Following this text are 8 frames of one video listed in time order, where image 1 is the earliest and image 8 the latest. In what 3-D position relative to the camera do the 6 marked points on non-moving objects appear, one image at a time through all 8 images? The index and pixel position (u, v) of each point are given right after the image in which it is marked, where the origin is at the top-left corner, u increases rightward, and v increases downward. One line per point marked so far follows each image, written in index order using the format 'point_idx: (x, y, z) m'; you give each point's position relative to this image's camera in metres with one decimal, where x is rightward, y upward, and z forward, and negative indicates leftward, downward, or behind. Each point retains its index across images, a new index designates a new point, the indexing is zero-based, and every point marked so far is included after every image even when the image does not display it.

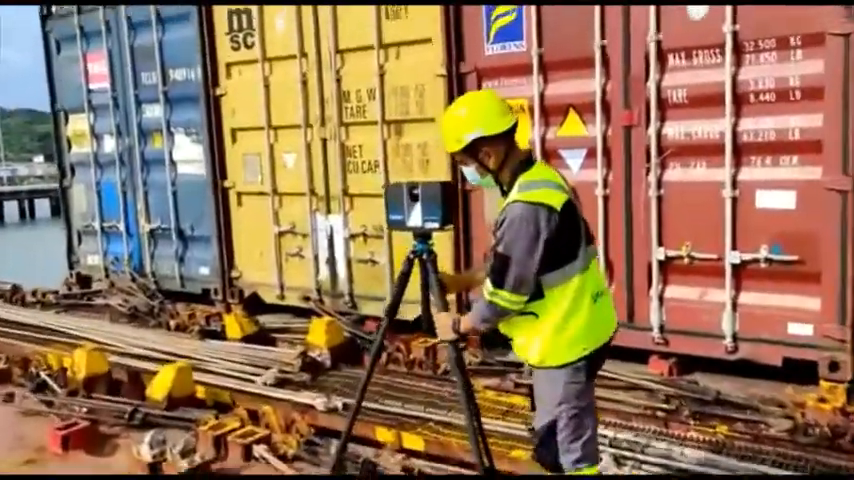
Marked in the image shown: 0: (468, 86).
0: (+0.3, +1.1, +6.0) m
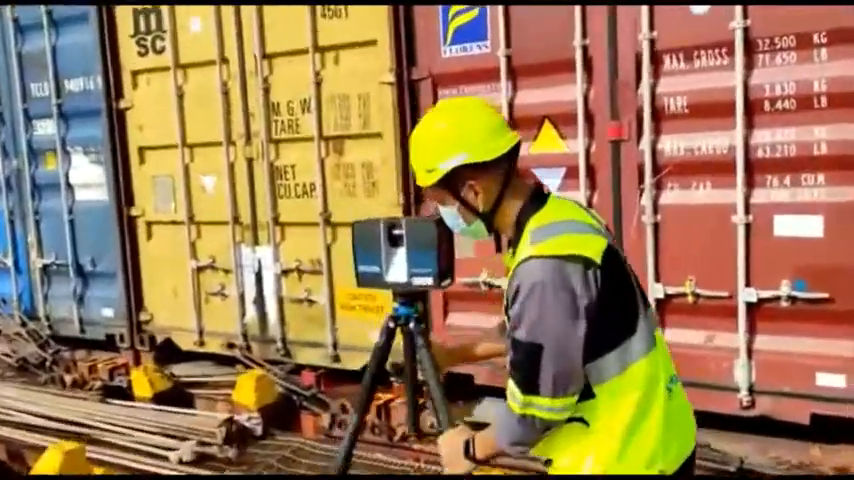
0: (0.0, +0.9, +5.0) m
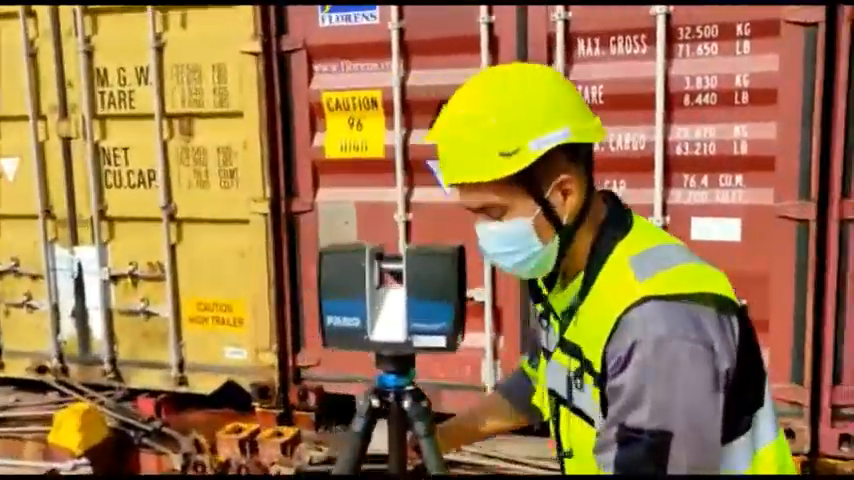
0: (-0.7, +0.9, +4.3) m
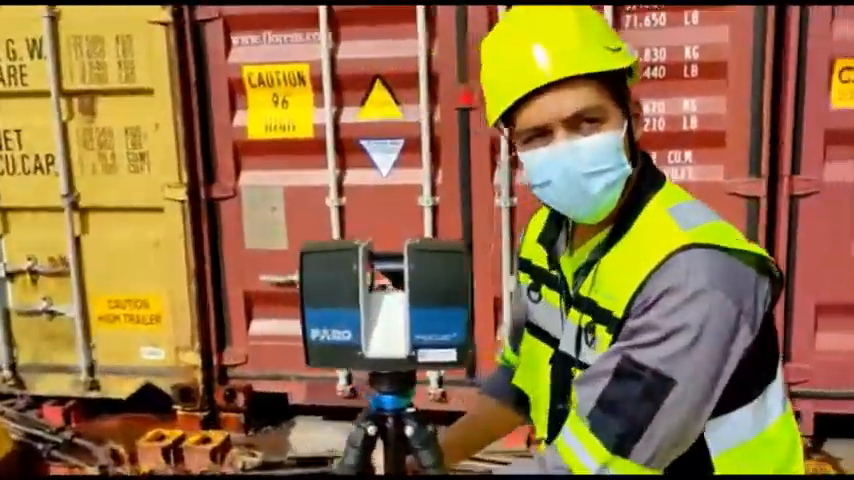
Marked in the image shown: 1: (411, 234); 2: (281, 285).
0: (-1.0, +0.9, +3.9) m
1: (-0.1, 0.0, +3.8) m
2: (-0.7, -0.2, +4.0) m
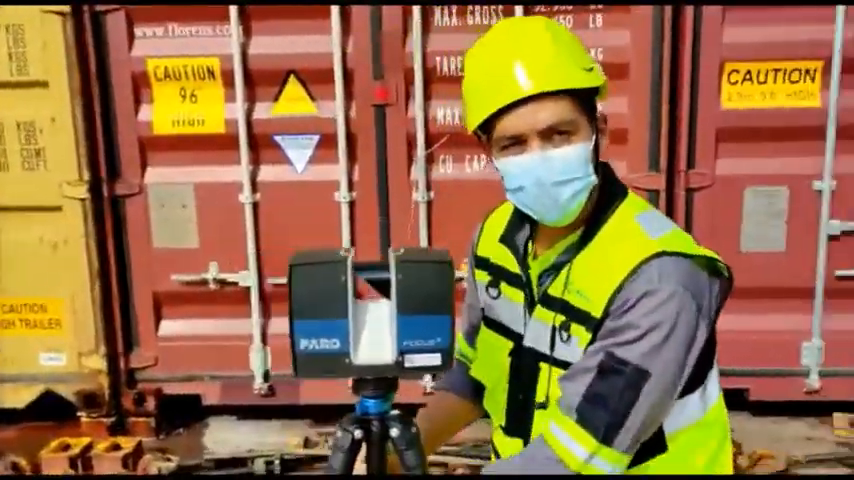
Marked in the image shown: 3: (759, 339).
0: (-1.4, +0.9, +3.7) m
1: (-0.5, 0.0, +3.8) m
2: (-1.1, -0.2, +3.9) m
3: (+1.5, -0.4, +3.7) m
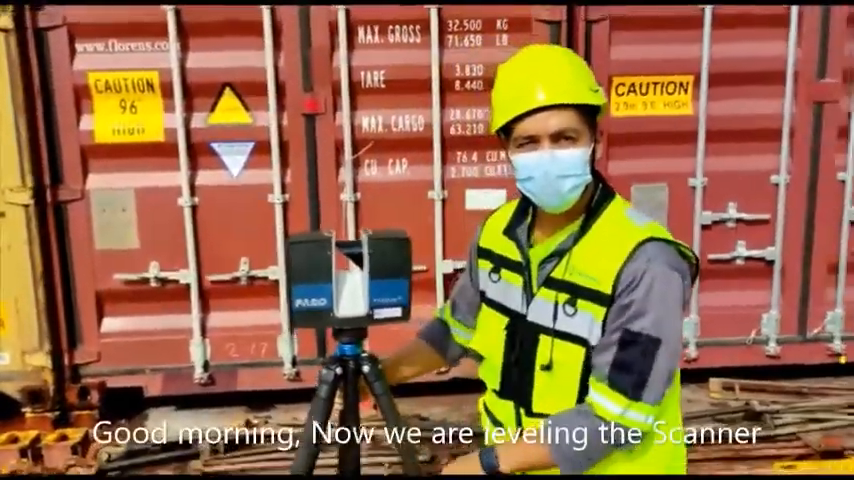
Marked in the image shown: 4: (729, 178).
0: (-1.8, +0.9, +4.0) m
1: (-0.8, +0.1, +4.1) m
2: (-1.5, -0.2, +4.2) m
3: (+1.1, -0.4, +4.3) m
4: (+1.5, +0.3, +4.2) m
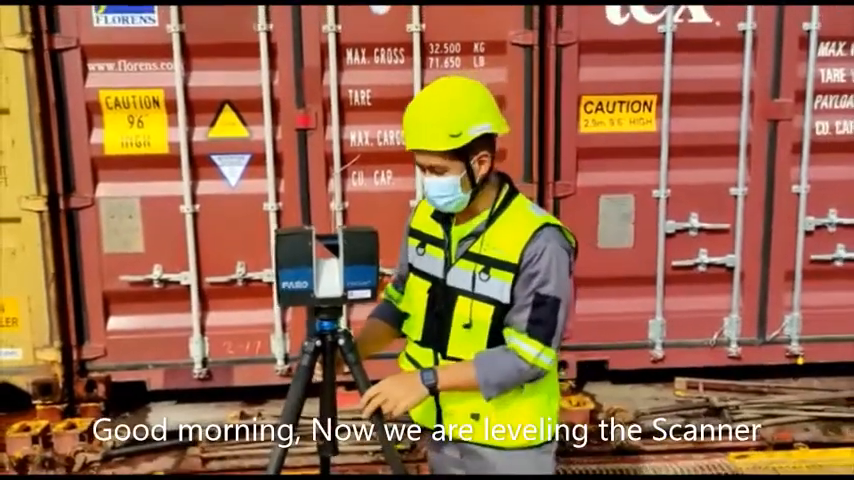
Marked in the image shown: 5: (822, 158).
0: (-1.9, +0.9, +4.3) m
1: (-0.9, 0.0, +4.5) m
2: (-1.6, -0.2, +4.5) m
3: (+1.0, -0.4, +4.6) m
4: (+1.4, +0.3, +4.5) m
5: (+2.2, +0.5, +4.6) m
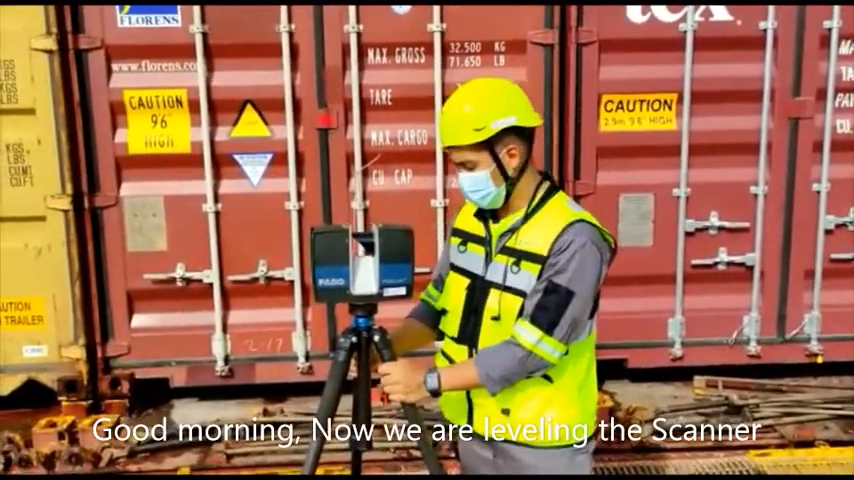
0: (-1.8, +0.9, +4.4) m
1: (-0.8, 0.0, +4.5) m
2: (-1.5, -0.2, +4.5) m
3: (+1.1, -0.4, +4.6) m
4: (+1.6, +0.3, +4.5) m
5: (+2.3, +0.5, +4.6) m
